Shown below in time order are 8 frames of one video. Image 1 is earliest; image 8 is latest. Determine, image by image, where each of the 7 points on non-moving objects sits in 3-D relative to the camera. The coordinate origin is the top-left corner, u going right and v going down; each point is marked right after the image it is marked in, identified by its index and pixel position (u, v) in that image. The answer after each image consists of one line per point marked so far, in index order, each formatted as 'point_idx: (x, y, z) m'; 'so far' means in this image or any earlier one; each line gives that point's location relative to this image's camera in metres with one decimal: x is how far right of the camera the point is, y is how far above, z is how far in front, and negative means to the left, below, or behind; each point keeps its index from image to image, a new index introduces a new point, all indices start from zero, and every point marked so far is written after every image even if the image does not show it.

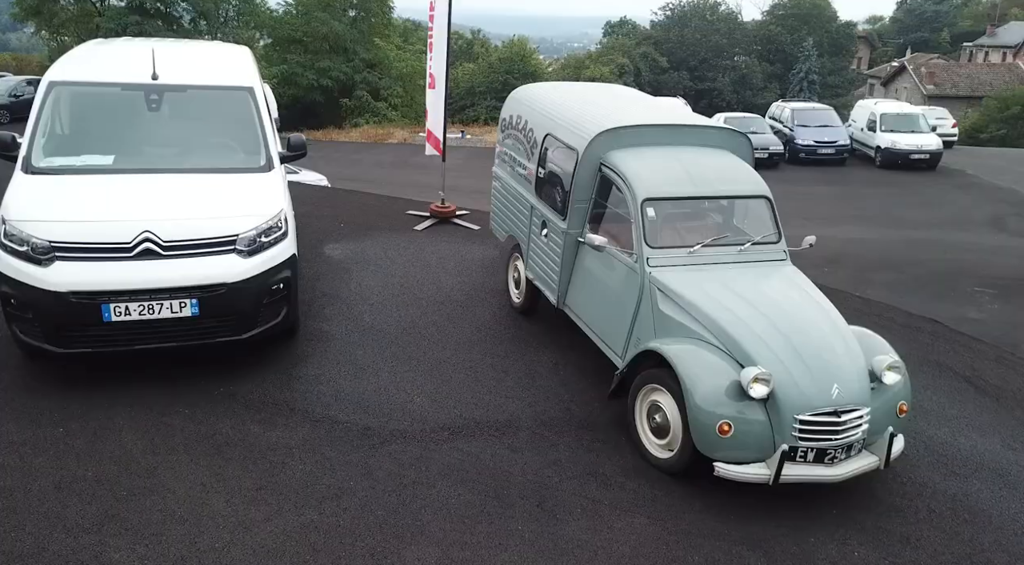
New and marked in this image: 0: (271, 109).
0: (-2.5, +1.7, +7.0) m
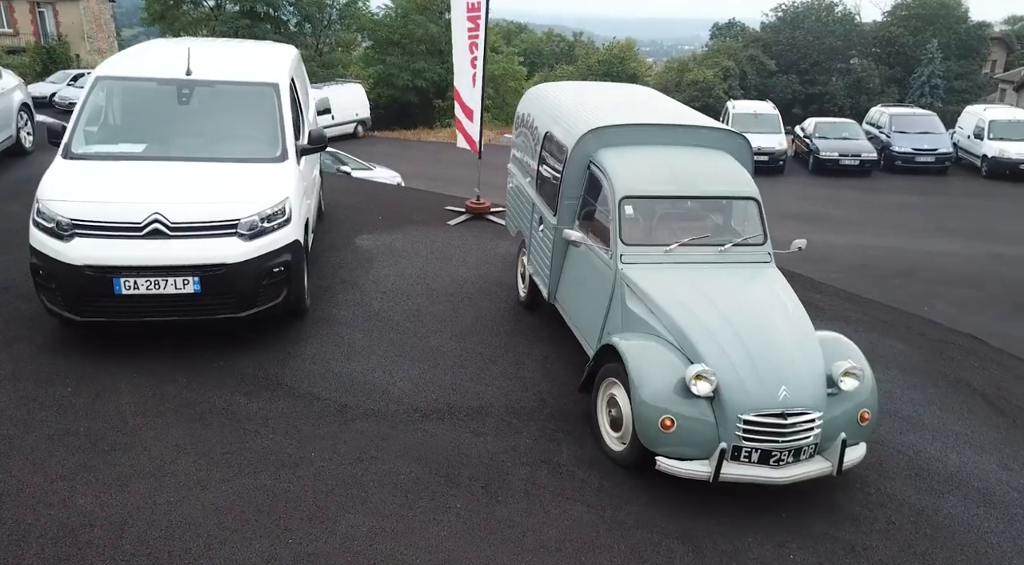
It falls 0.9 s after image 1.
0: (-2.3, +1.9, +7.4) m
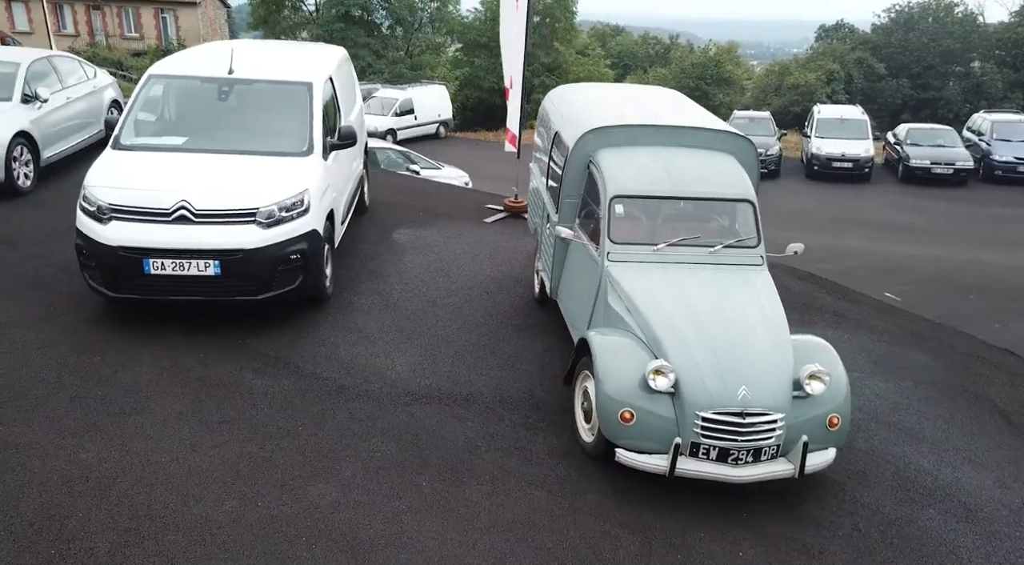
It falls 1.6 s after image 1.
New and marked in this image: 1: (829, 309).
0: (-2.0, +2.0, +7.8) m
1: (+3.4, -0.2, +7.3) m
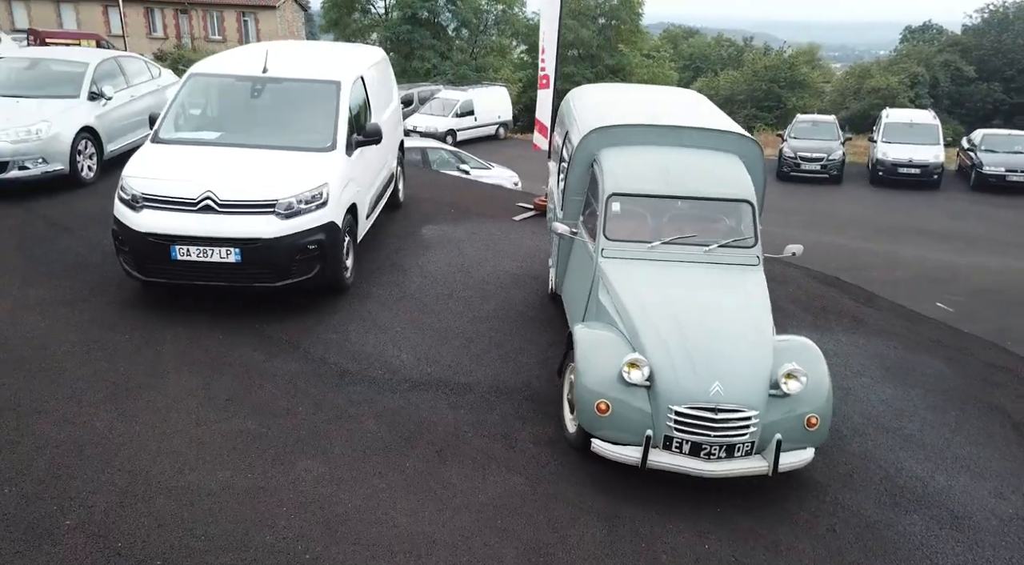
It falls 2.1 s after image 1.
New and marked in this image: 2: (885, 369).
0: (-1.8, +2.1, +8.1) m
1: (+3.6, -0.3, +7.2) m
2: (+3.2, -0.7, +6.0) m
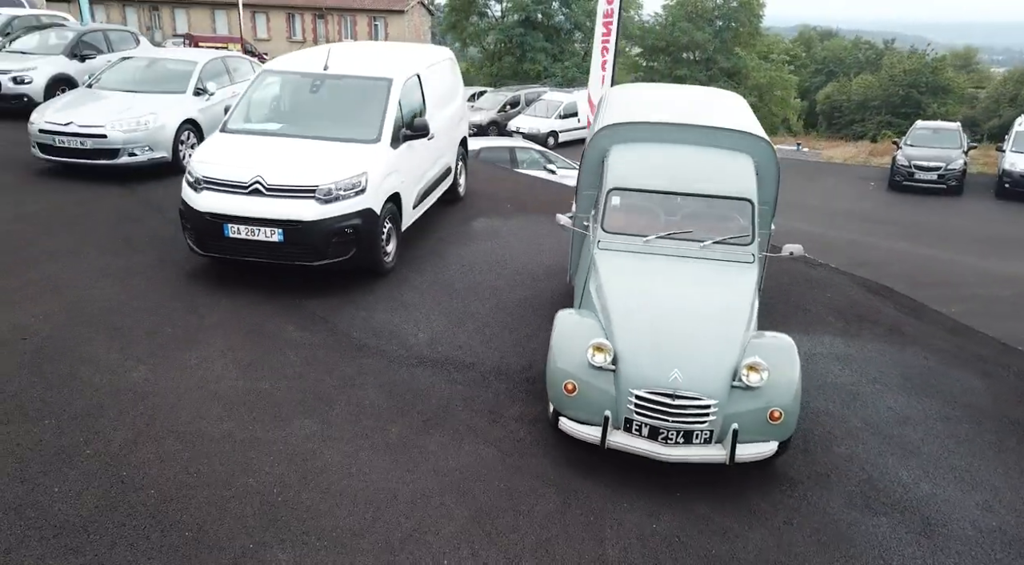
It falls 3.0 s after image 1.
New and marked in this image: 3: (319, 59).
0: (-1.3, +2.3, +8.5) m
1: (+3.8, -0.4, +6.9) m
2: (+3.3, -0.8, +5.8) m
3: (-2.4, +2.8, +8.6) m
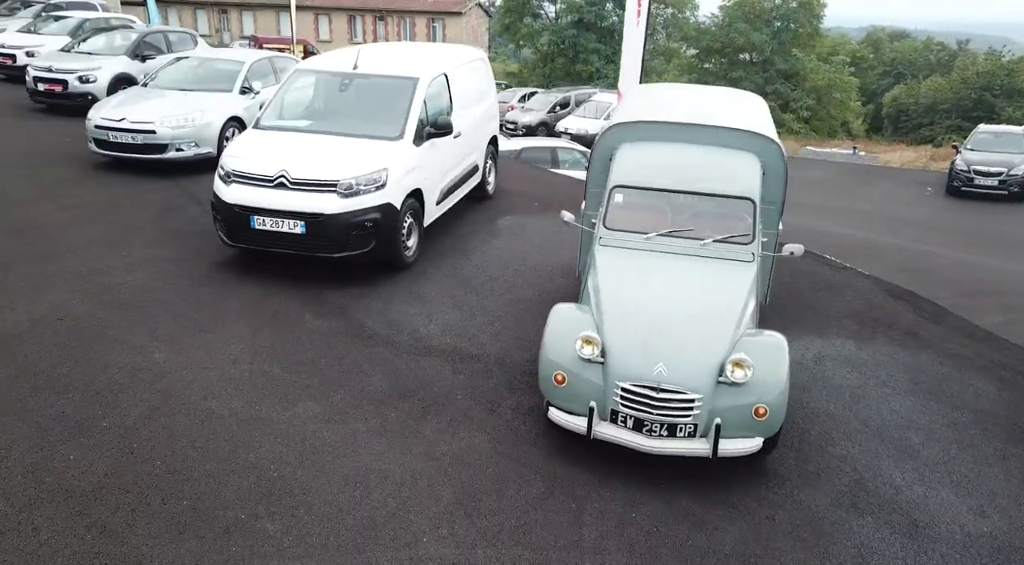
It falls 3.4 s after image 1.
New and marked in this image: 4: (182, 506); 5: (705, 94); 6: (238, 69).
0: (-1.0, +2.3, +8.7) m
1: (+3.9, -0.4, +6.8) m
2: (+3.3, -0.8, +5.7) m
3: (-2.1, +2.9, +8.9) m
4: (-1.7, -1.2, +3.7) m
5: (+2.0, +1.9, +7.1) m
6: (-5.3, +4.2, +13.5) m
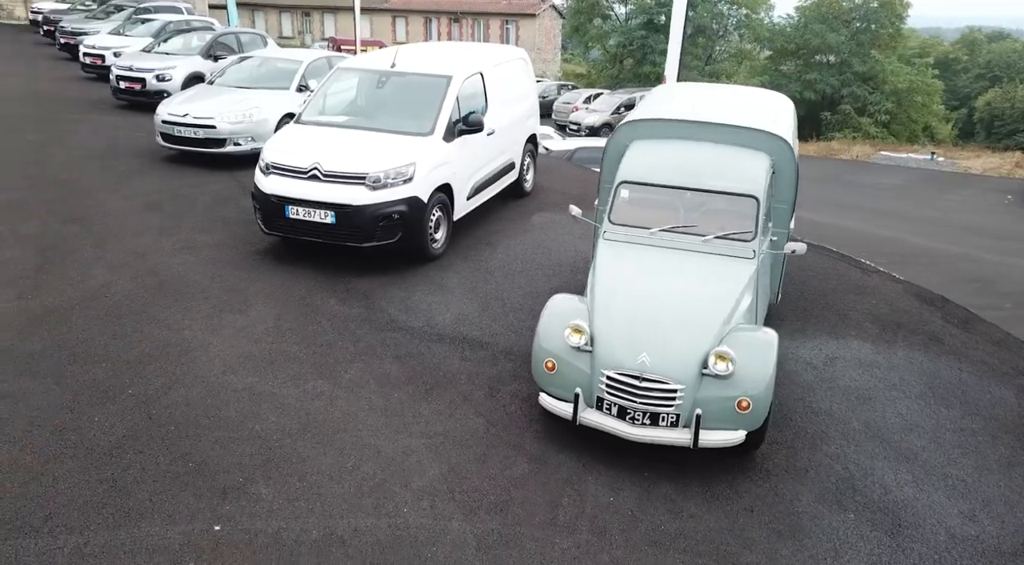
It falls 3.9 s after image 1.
0: (-0.6, +2.4, +9.0) m
1: (+4.1, -0.4, +6.6) m
2: (+3.3, -0.8, +5.6) m
3: (-1.6, +3.0, +9.2) m
4: (-1.9, -1.1, +4.0) m
5: (+2.2, +1.9, +7.0) m
6: (-4.5, +4.4, +14.0) m
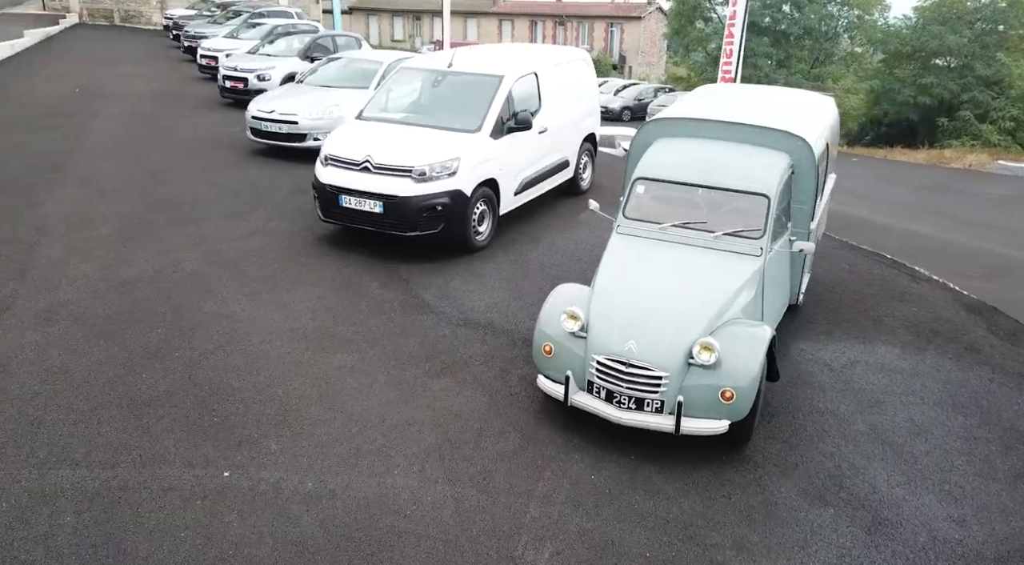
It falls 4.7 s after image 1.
0: (+0.1, +2.5, +9.3) m
1: (+4.3, -0.5, +6.4) m
2: (+3.4, -0.9, +5.4) m
3: (-0.9, +3.1, +9.6) m
4: (-1.9, -0.9, +4.5) m
5: (+2.6, +1.9, +7.0) m
6: (-3.1, +4.6, +14.8) m
